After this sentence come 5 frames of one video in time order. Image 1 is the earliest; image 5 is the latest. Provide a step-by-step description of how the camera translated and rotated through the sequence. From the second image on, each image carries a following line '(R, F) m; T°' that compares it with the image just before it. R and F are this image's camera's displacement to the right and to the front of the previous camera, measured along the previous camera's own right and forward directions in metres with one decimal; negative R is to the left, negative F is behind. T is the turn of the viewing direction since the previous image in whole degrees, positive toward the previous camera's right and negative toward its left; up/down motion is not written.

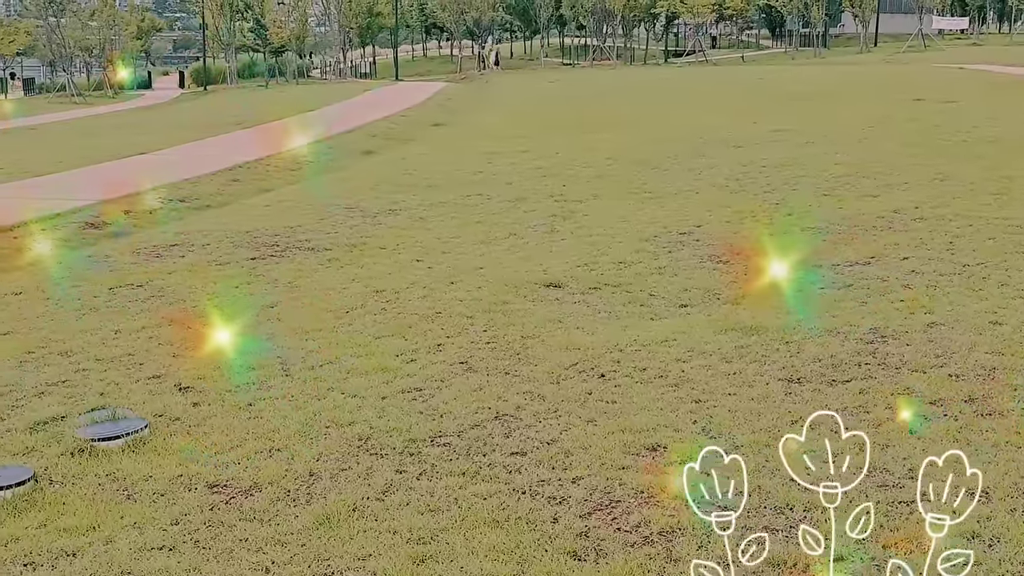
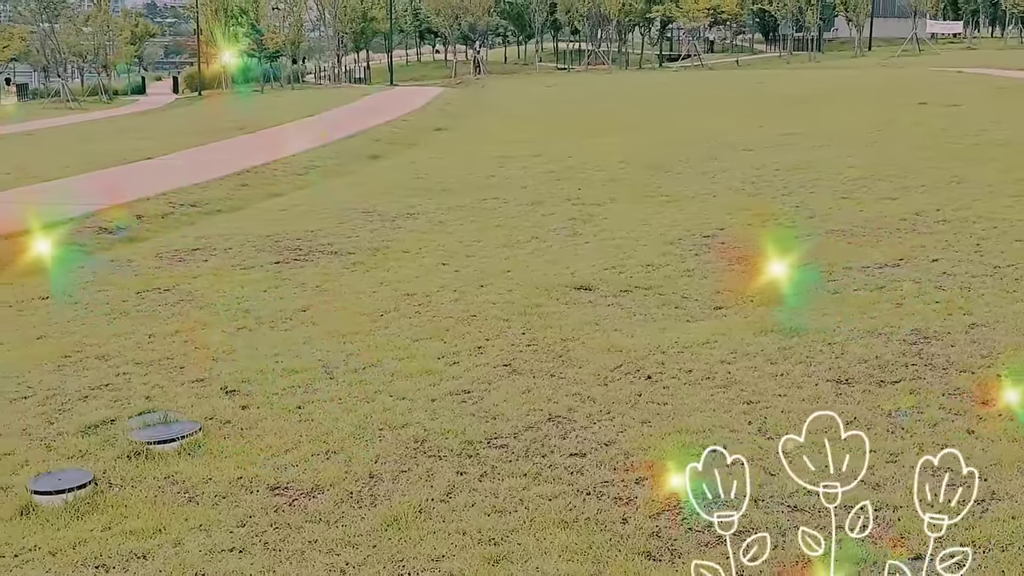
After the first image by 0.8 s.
(-0.2, 0.0) m; 0°
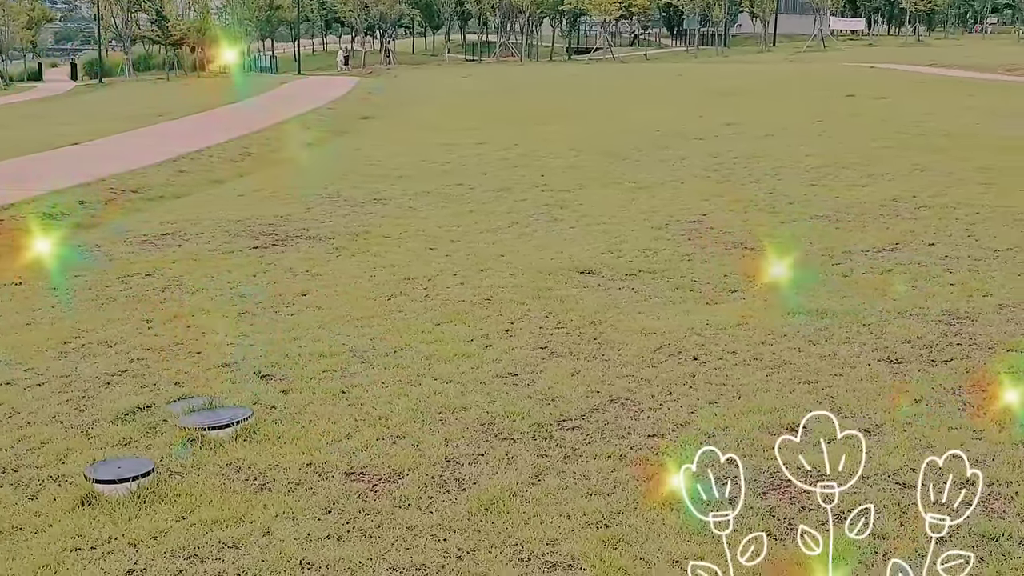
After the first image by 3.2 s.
(-0.6, +0.1) m; +5°
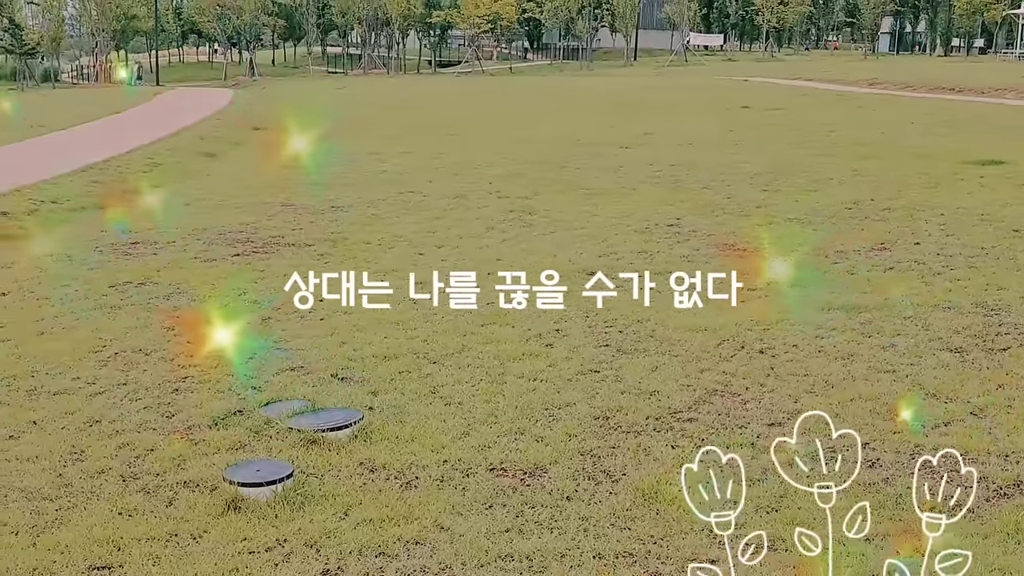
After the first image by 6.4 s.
(-0.9, 0.0) m; +7°
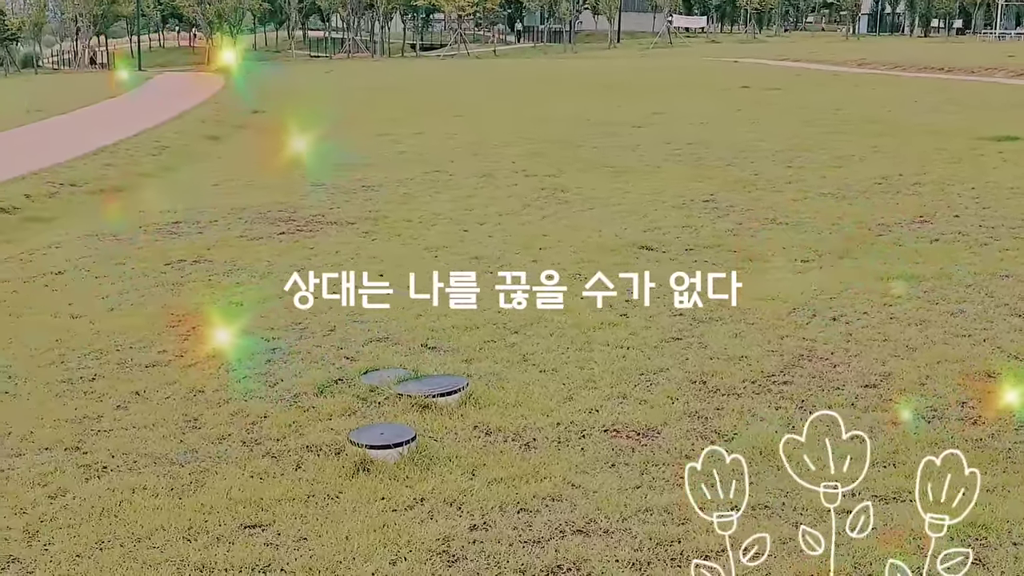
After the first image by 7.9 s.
(-0.4, -0.1) m; 0°
